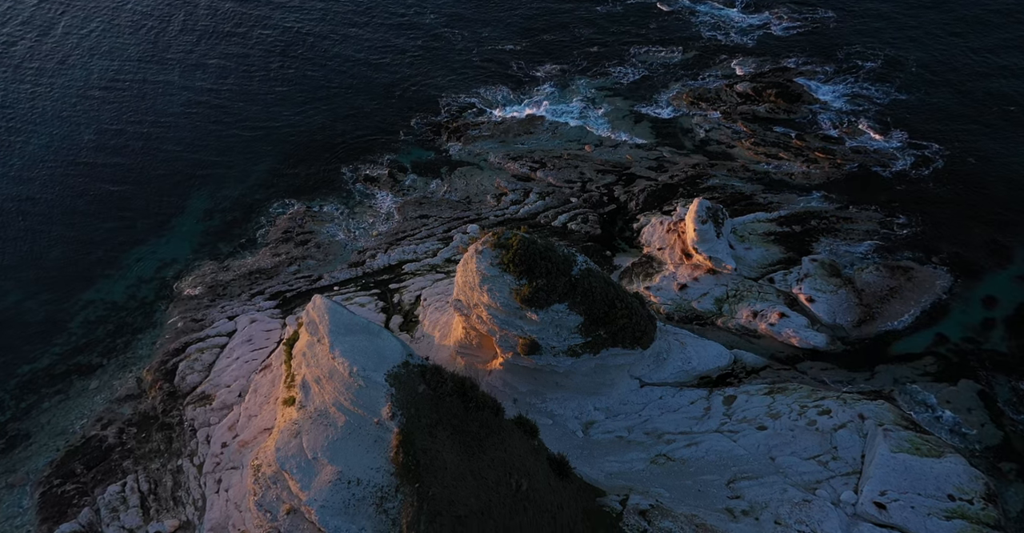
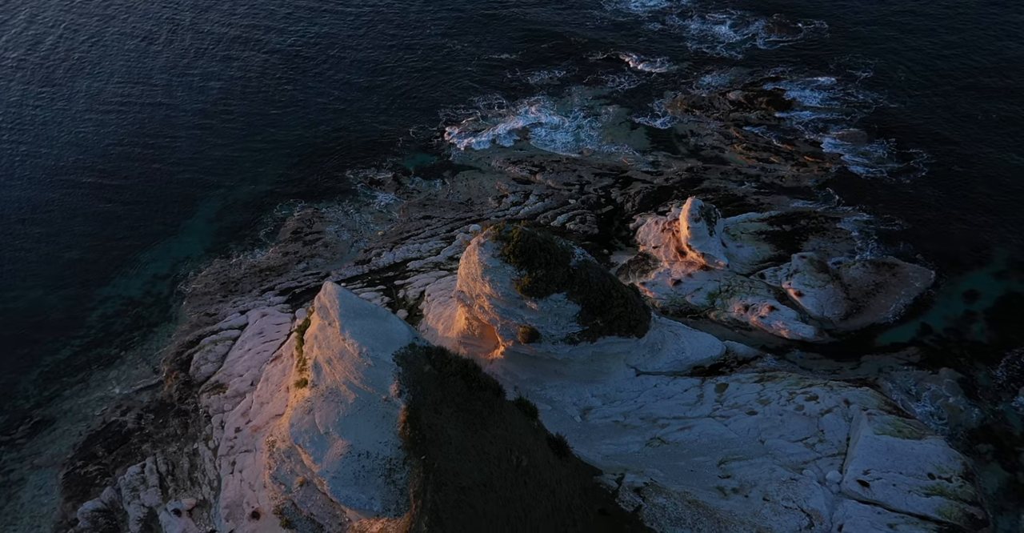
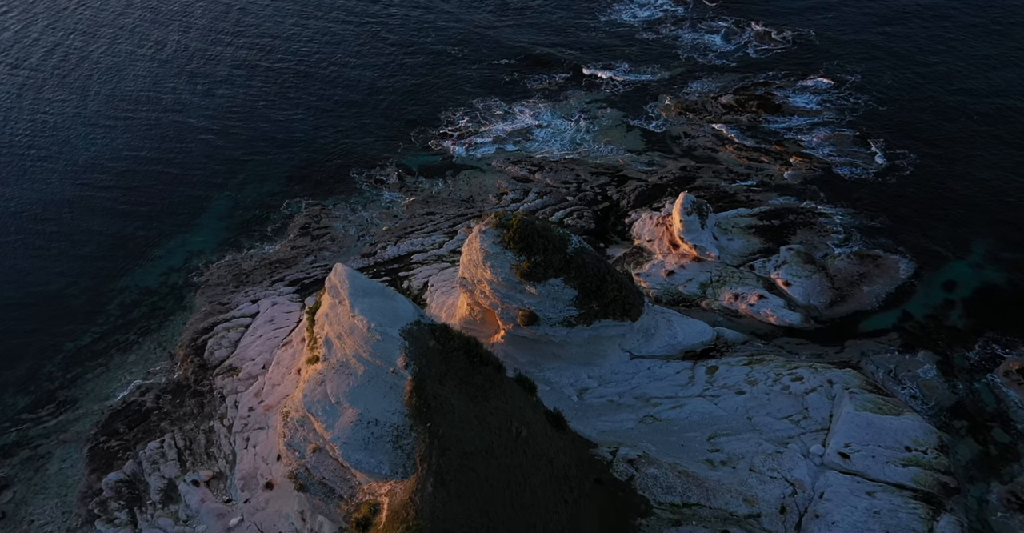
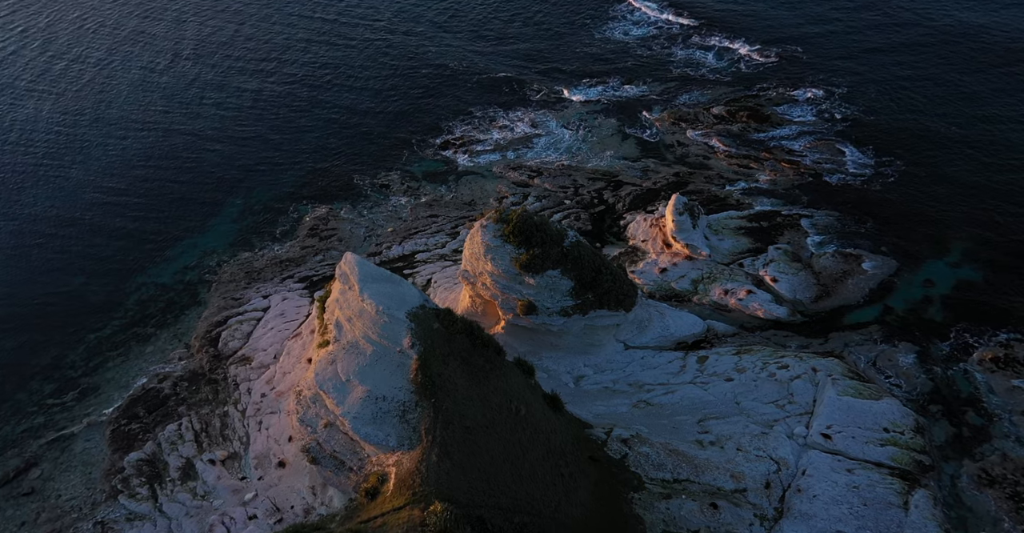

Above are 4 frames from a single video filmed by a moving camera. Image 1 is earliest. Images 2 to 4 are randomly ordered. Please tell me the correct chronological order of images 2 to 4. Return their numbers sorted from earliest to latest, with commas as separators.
2, 3, 4
